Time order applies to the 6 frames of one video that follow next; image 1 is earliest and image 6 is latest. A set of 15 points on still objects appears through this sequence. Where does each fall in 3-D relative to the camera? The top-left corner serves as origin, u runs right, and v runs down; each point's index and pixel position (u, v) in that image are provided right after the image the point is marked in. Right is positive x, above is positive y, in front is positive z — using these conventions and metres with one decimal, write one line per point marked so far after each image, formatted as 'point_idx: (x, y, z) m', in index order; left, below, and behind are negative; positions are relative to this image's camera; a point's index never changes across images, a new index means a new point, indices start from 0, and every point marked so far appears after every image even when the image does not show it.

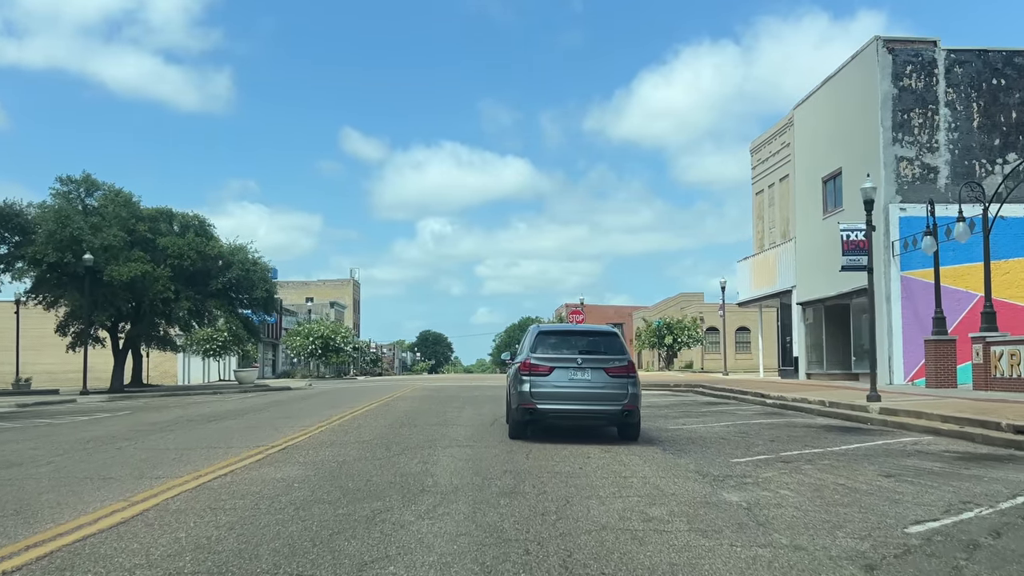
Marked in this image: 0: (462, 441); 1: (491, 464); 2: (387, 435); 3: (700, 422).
0: (-0.7, -2.1, +11.5) m
1: (-0.2, -1.9, +9.0) m
2: (-1.8, -2.1, +12.2) m
3: (+3.6, -2.5, +16.2) m
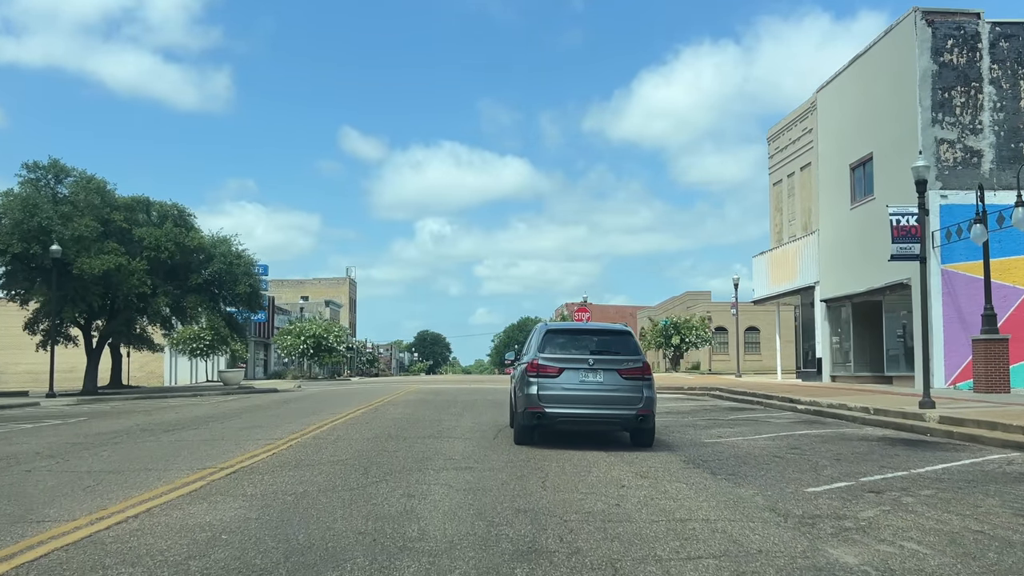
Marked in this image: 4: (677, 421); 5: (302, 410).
0: (-0.6, -1.9, +9.3) m
1: (-0.1, -1.7, +6.8) m
2: (-1.7, -1.9, +10.0) m
3: (+3.7, -2.4, +14.0) m
4: (+3.2, -2.6, +16.6) m
5: (-4.6, -2.7, +18.7) m
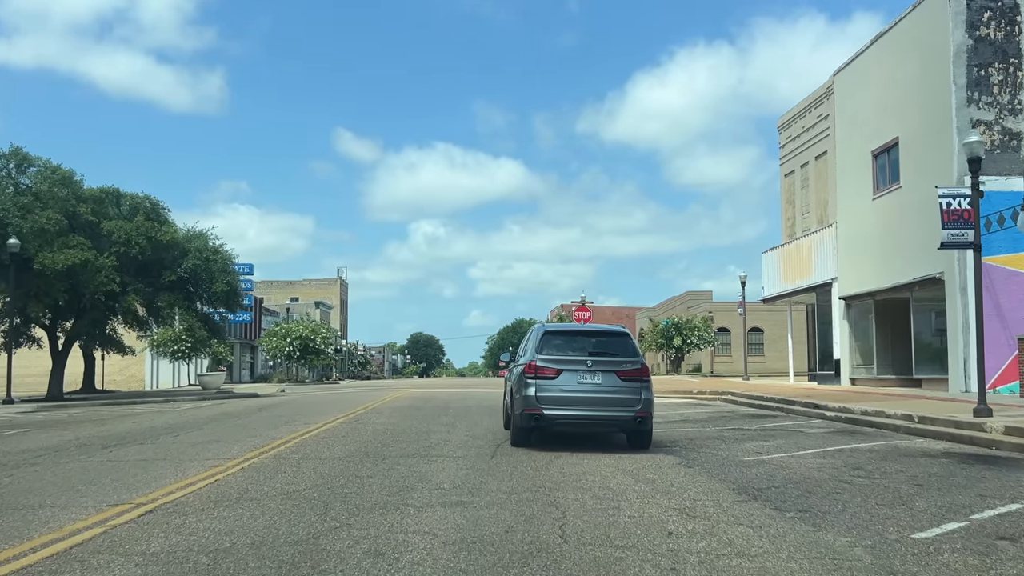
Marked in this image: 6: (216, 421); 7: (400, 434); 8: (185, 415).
0: (-0.5, -1.7, +7.3) m
1: (-0.1, -1.5, +4.8) m
2: (-1.7, -1.8, +7.9) m
3: (+3.7, -2.2, +12.0) m
4: (+3.2, -2.5, +14.6) m
5: (-4.6, -2.6, +16.7) m
6: (-5.9, -2.7, +16.9) m
7: (-1.6, -2.2, +12.5) m
8: (-7.7, -3.0, +19.9) m
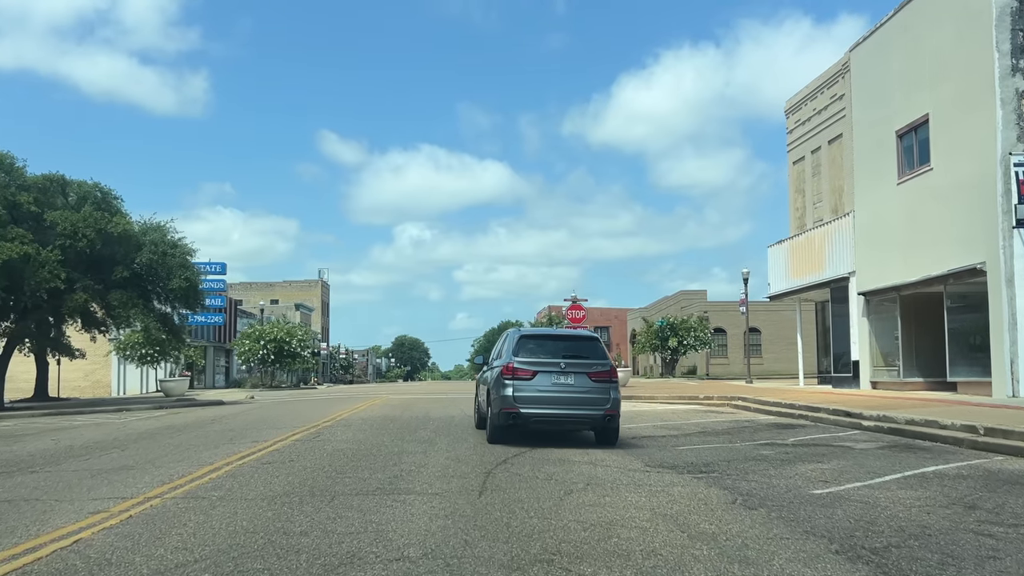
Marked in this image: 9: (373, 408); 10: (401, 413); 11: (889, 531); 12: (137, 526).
0: (-0.5, -1.5, +4.8) m
1: (0.0, -1.3, +2.2) m
2: (-1.7, -1.6, +5.4) m
3: (+3.6, -2.0, +9.5) m
4: (+3.1, -2.3, +12.2) m
5: (-4.8, -2.4, +14.1) m
6: (-6.0, -2.5, +14.3) m
7: (-1.7, -2.0, +9.9) m
8: (-7.9, -2.9, +17.3) m
9: (-3.2, -2.8, +19.8) m
10: (-2.4, -2.6, +18.1) m
11: (+2.6, -1.7, +5.9) m
12: (-2.6, -1.6, +6.0) m
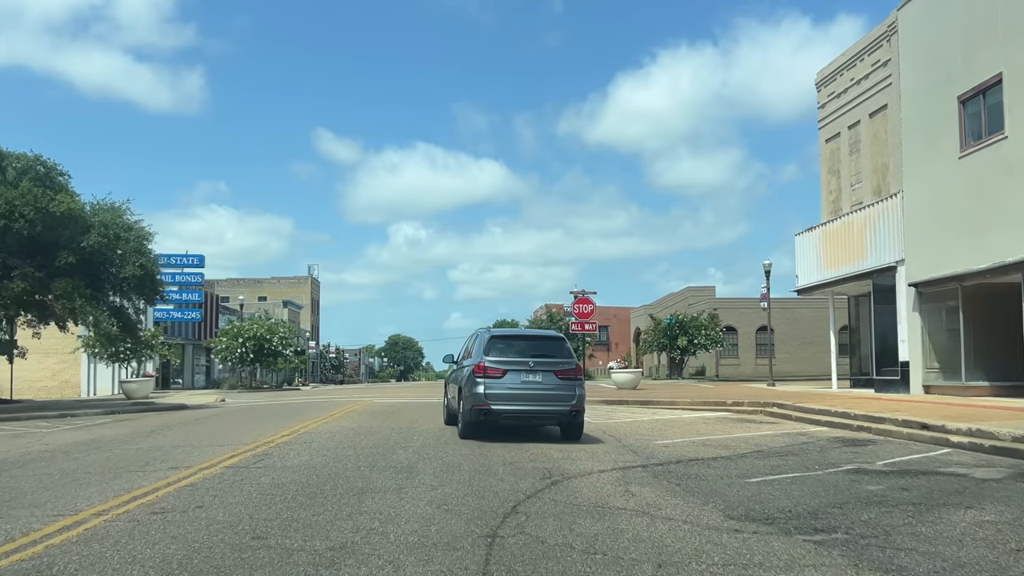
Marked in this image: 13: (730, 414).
0: (-0.4, -1.3, +1.6) m
1: (+0.1, -1.0, -0.9) m
2: (-1.5, -1.3, +2.2) m
3: (+3.7, -1.8, +6.3) m
4: (+3.2, -2.0, +9.0) m
5: (-4.7, -2.1, +10.9) m
6: (-6.0, -2.2, +11.1) m
7: (-1.6, -1.7, +6.8) m
8: (-7.8, -2.6, +14.0) m
9: (-3.2, -2.5, +16.6) m
10: (-2.3, -2.4, +14.9) m
11: (+2.8, -1.4, +2.8) m
12: (-2.5, -1.4, +2.8) m
13: (+5.0, -2.9, +19.6) m
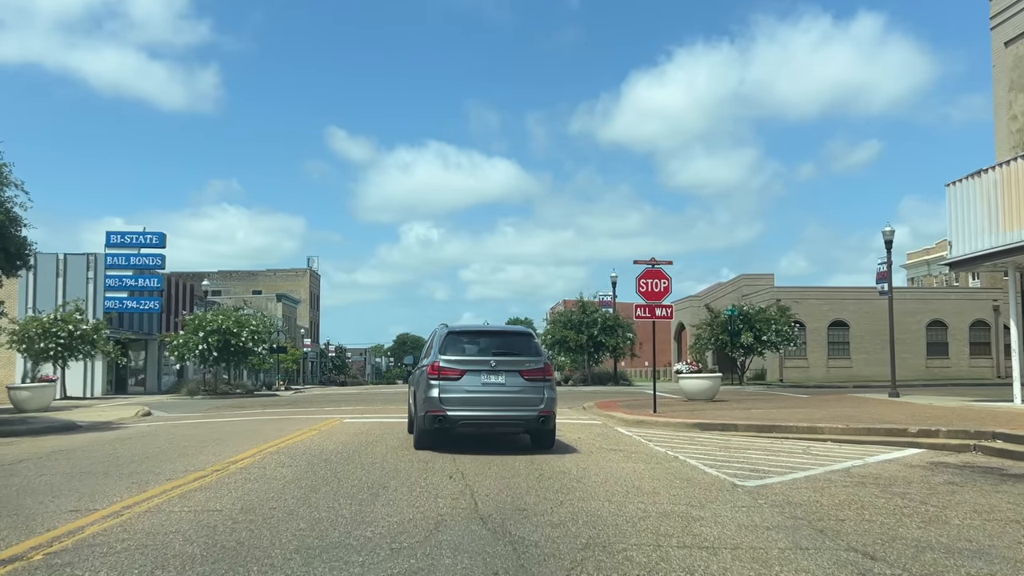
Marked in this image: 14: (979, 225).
0: (+0.1, -0.5, -6.8) m
1: (+0.6, -0.3, -9.3) m
2: (-1.1, -0.6, -6.2) m
3: (+4.2, -1.1, -2.1) m
4: (+3.7, -1.3, +0.6) m
5: (-4.1, -1.4, +2.5) m
6: (-5.4, -1.5, +2.8) m
7: (-1.1, -1.0, -1.6) m
8: (-7.2, -1.8, +5.8) m
9: (-2.5, -1.8, +8.3) m
10: (-1.7, -1.6, +6.5) m
11: (+3.2, -0.7, -5.7) m
12: (-2.0, -0.6, -5.6) m
13: (+5.7, -2.2, +11.1) m
14: (+10.7, +1.5, +19.0) m
